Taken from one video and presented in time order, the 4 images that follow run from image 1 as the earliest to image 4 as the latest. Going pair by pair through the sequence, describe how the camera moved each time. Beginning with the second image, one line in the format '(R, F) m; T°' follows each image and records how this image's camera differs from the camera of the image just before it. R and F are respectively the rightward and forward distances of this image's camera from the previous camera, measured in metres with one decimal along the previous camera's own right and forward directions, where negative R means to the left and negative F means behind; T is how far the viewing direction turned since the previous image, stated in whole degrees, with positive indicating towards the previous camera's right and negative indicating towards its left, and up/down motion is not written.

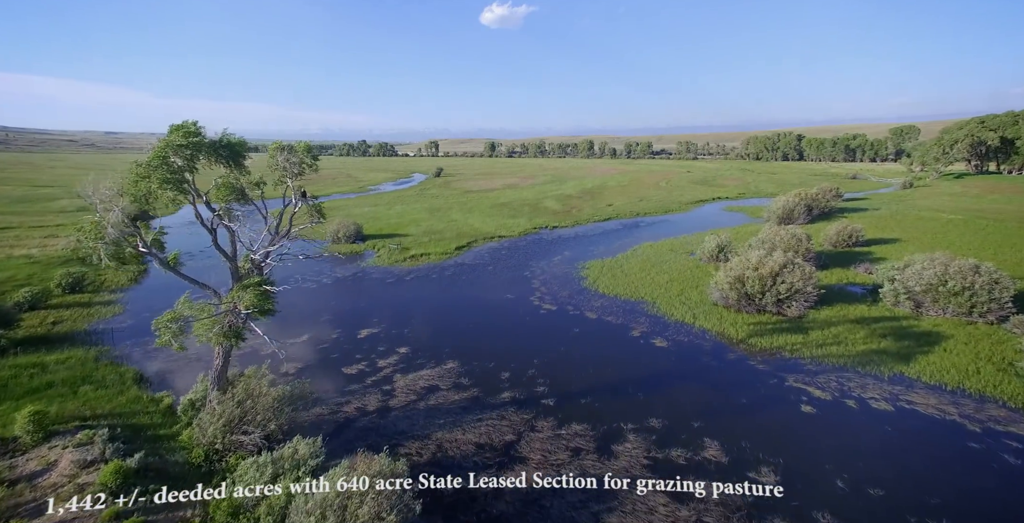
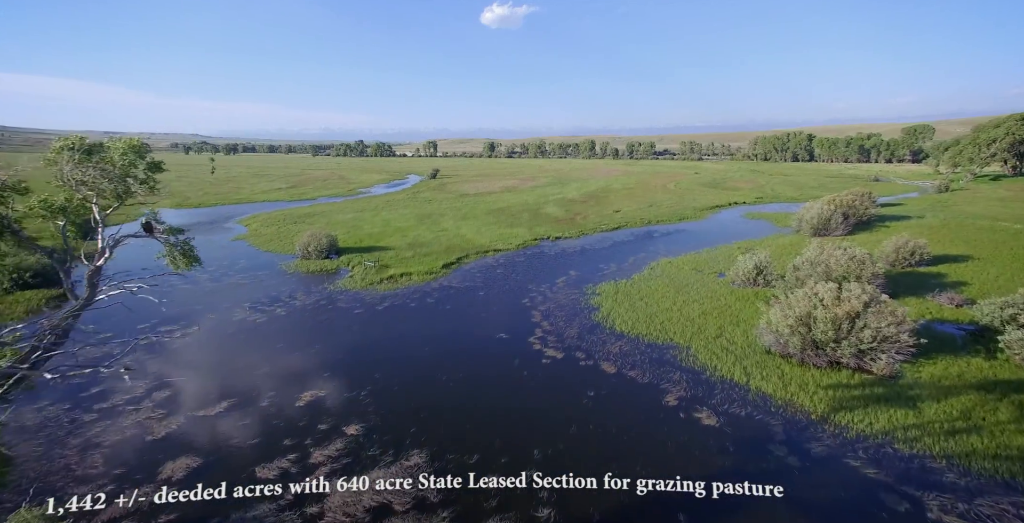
(+0.3, +6.0) m; 0°
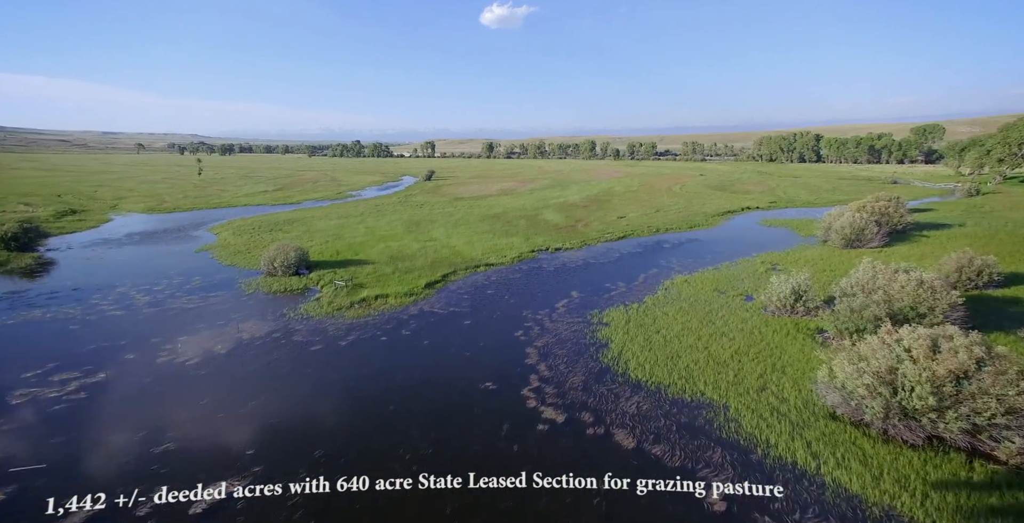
(+0.4, +4.8) m; 0°
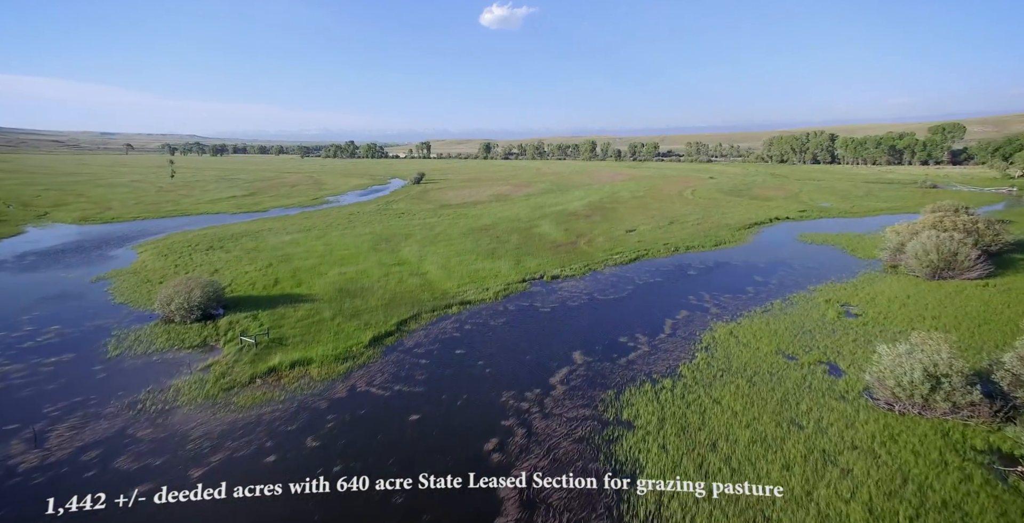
(+1.0, +9.2) m; 0°
